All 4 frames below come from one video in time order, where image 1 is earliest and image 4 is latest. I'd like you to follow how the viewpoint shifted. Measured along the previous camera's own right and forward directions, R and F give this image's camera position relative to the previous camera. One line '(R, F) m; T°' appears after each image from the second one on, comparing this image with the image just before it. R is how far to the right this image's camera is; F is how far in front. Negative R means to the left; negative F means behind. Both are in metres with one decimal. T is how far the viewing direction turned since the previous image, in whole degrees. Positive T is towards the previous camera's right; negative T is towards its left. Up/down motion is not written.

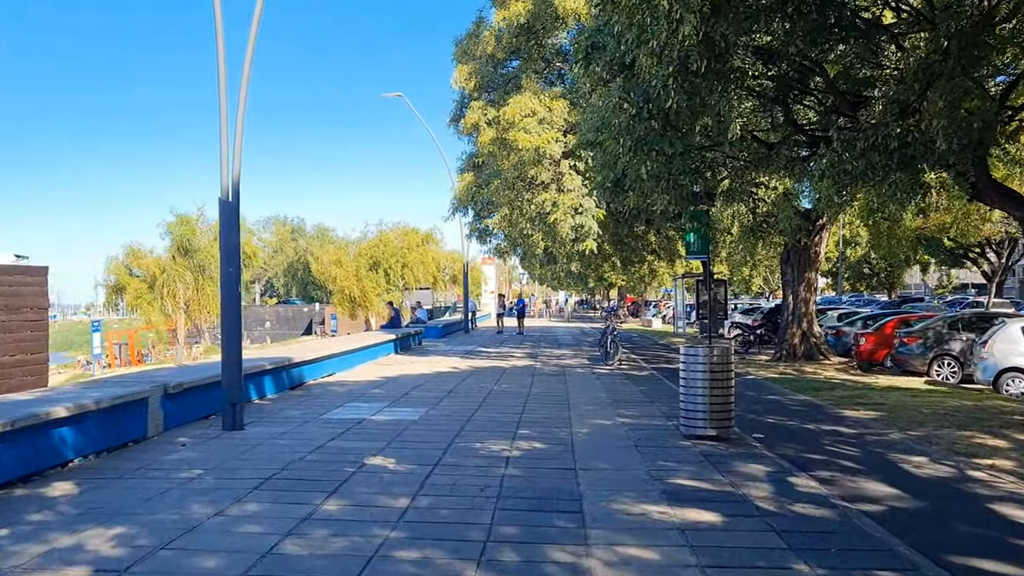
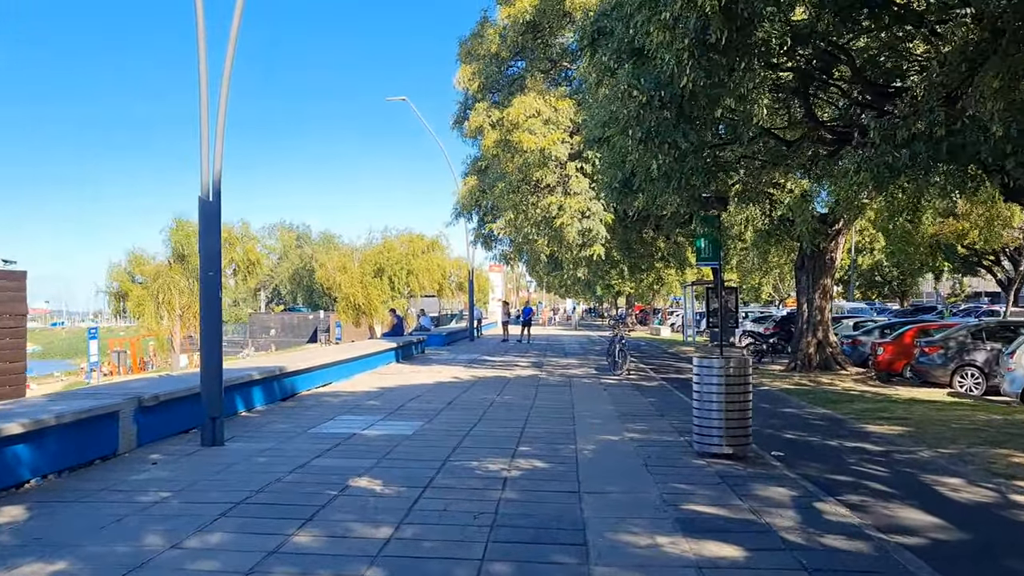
(+0.1, +0.7) m; -1°
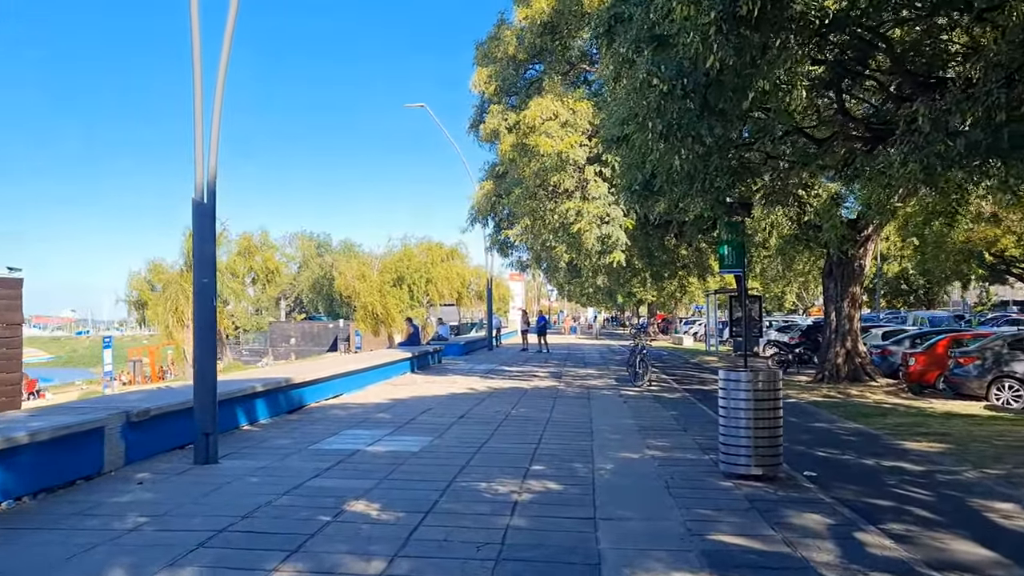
(+0.1, +0.6) m; -2°
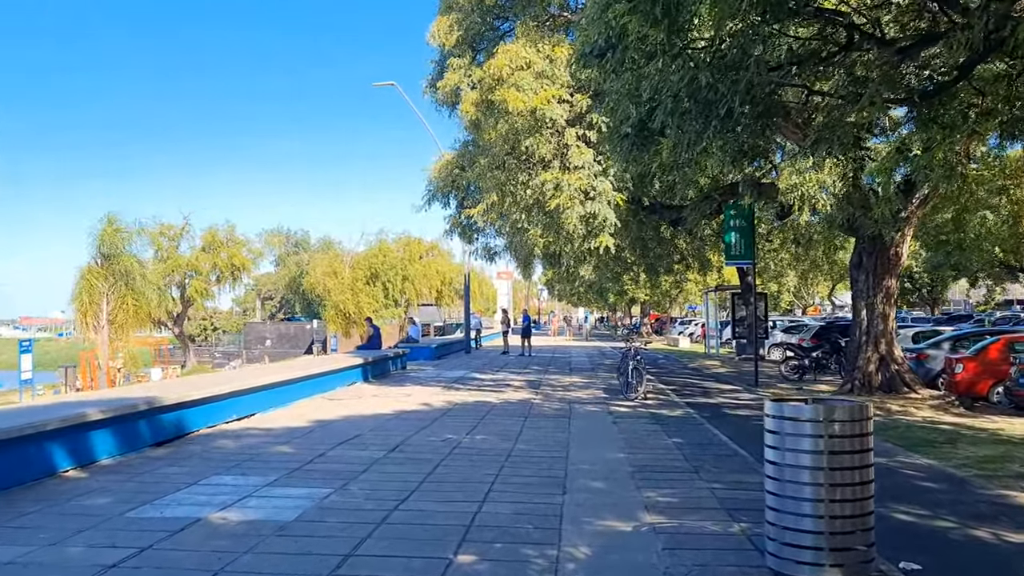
(+0.6, +3.5) m; +1°
